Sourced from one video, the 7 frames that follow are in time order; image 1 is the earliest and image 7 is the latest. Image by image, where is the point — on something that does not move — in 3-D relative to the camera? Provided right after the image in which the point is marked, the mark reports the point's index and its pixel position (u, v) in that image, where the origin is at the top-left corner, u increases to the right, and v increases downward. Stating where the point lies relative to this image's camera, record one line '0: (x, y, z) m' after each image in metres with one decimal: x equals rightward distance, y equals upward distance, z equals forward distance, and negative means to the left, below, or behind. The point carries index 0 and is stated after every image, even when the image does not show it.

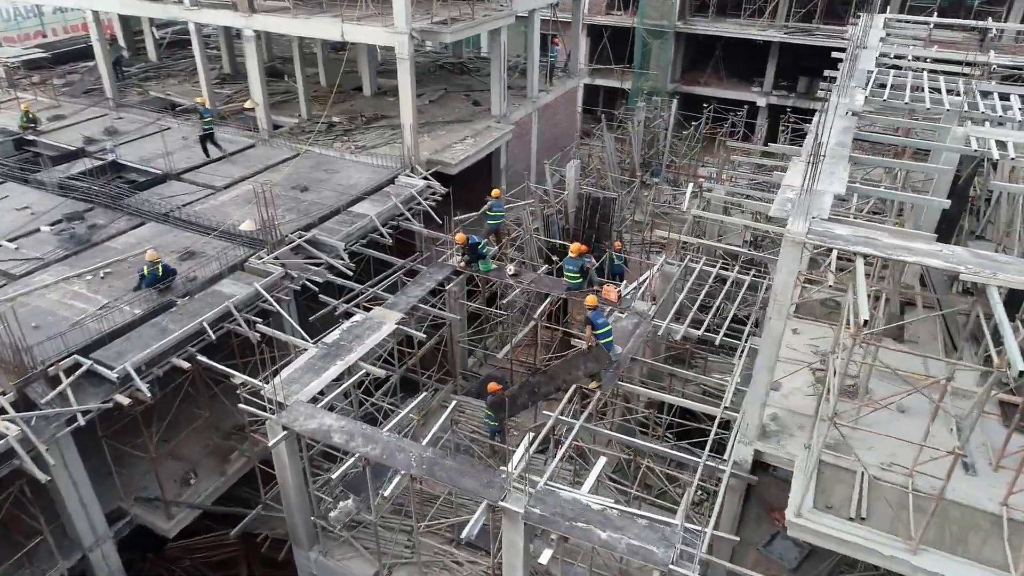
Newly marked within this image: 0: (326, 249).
0: (-4.3, +0.9, +15.5) m
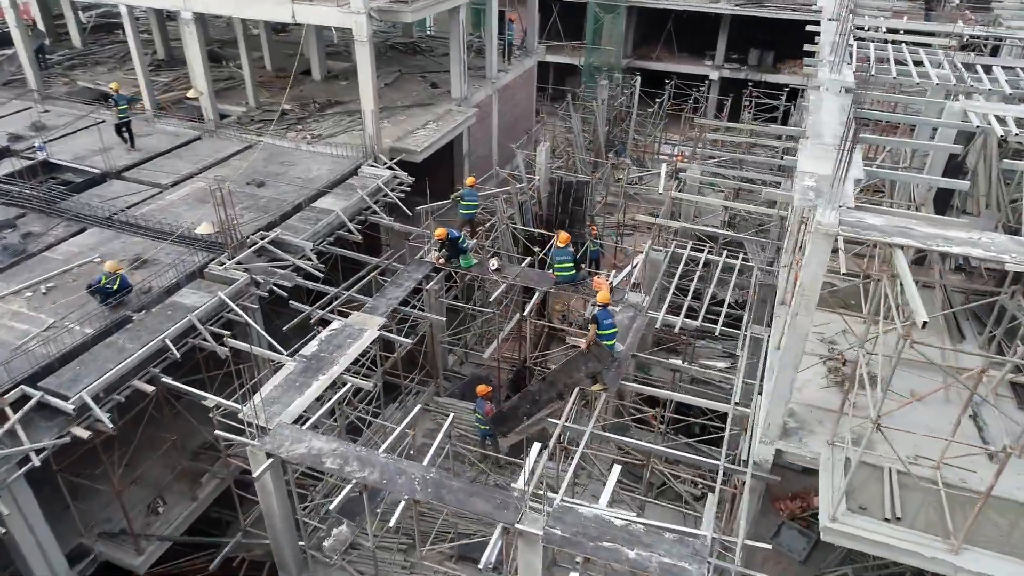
0: (-4.7, +0.8, +14.5) m
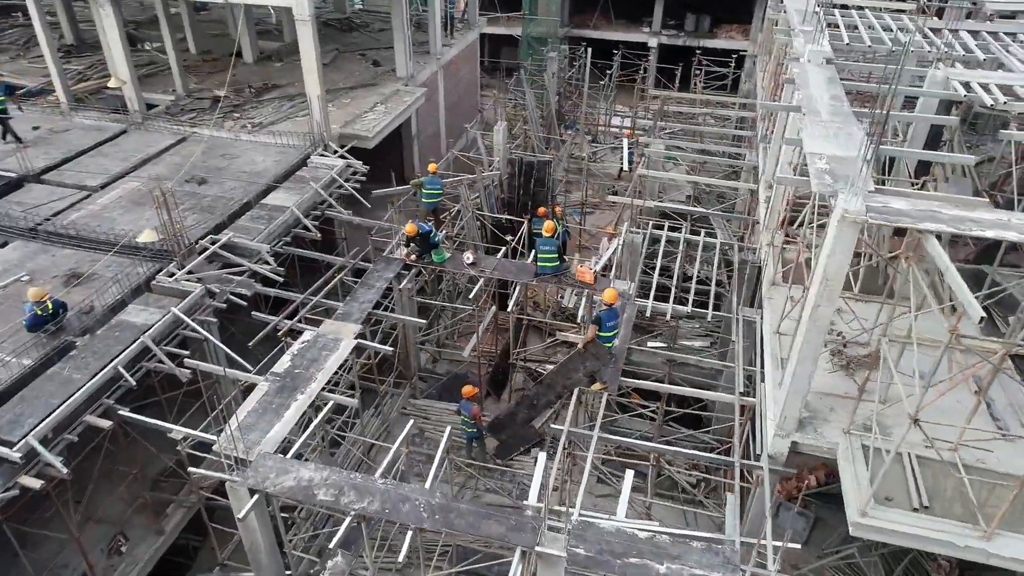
0: (-5.2, +0.7, +13.3) m
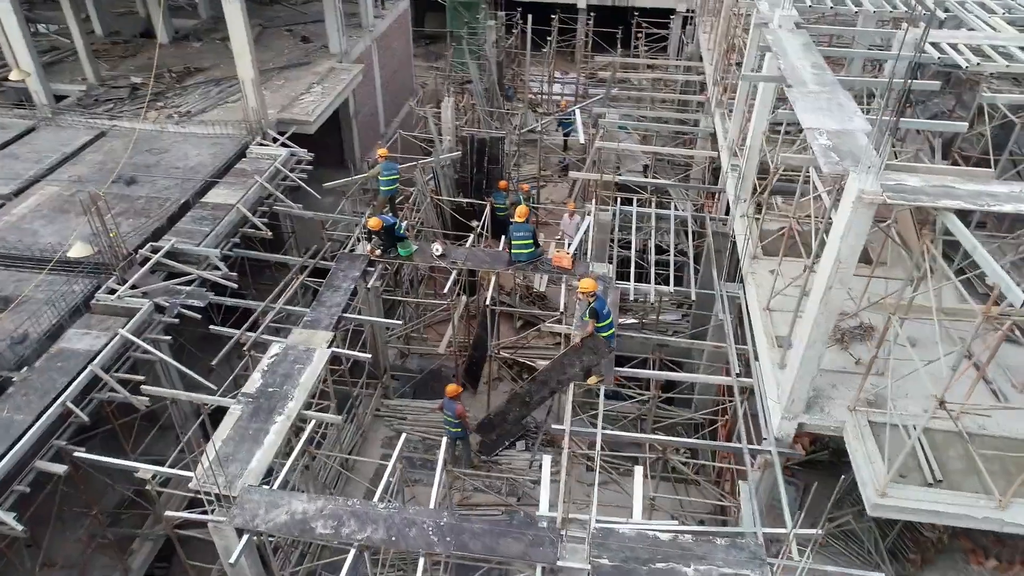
0: (-5.8, +0.5, +12.2) m
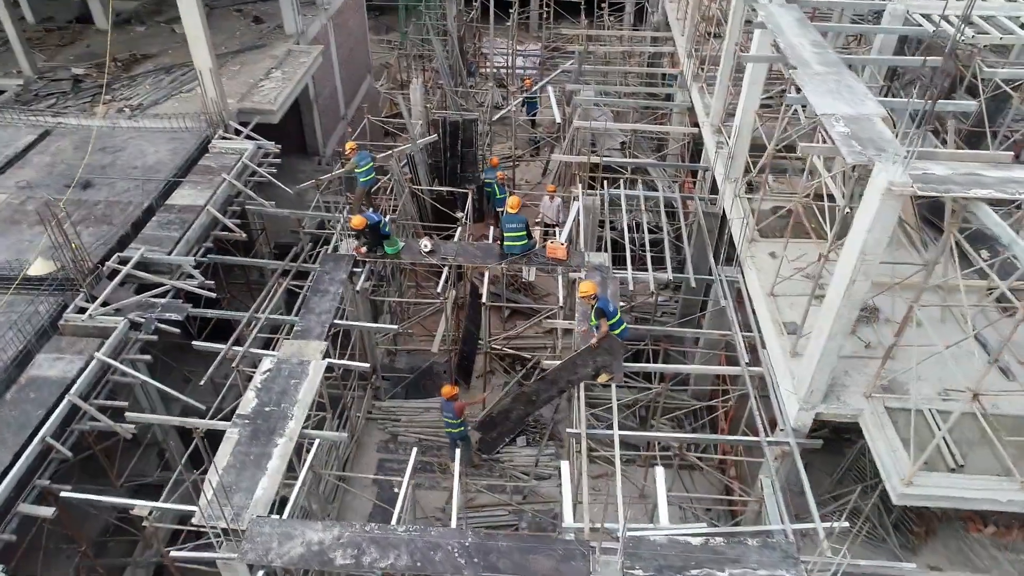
0: (-5.9, +0.3, +11.4) m
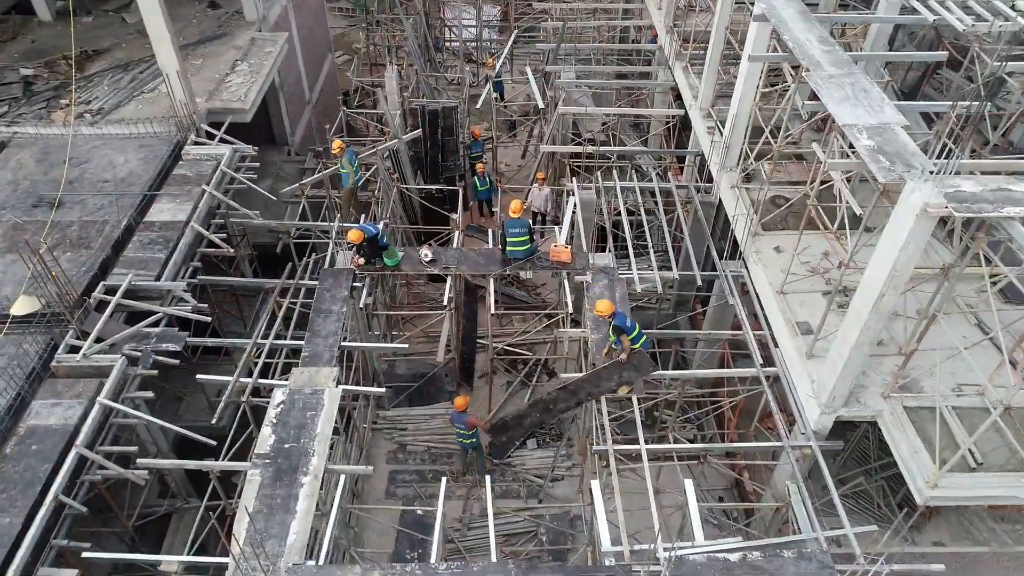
0: (-5.8, -0.1, +10.9) m
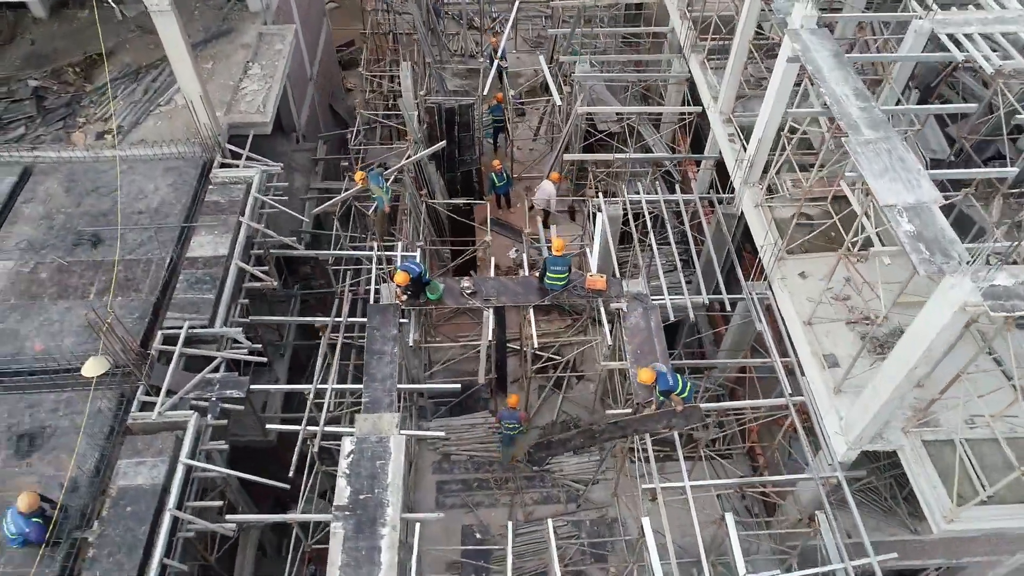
0: (-5.1, -0.9, +11.4) m
